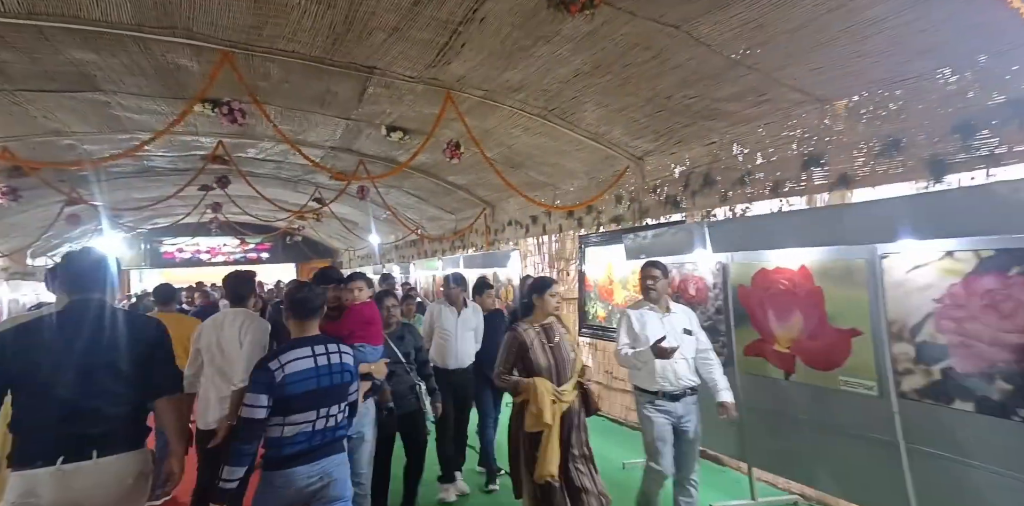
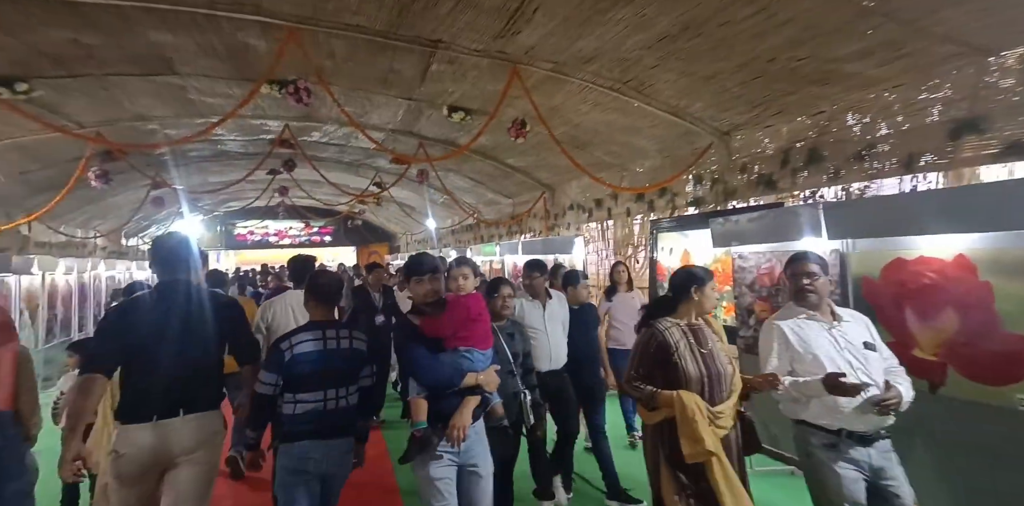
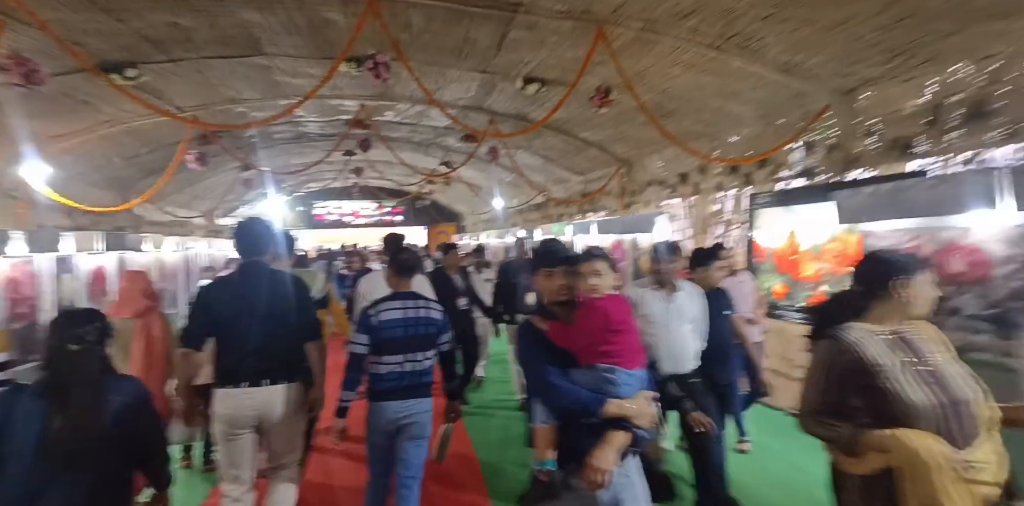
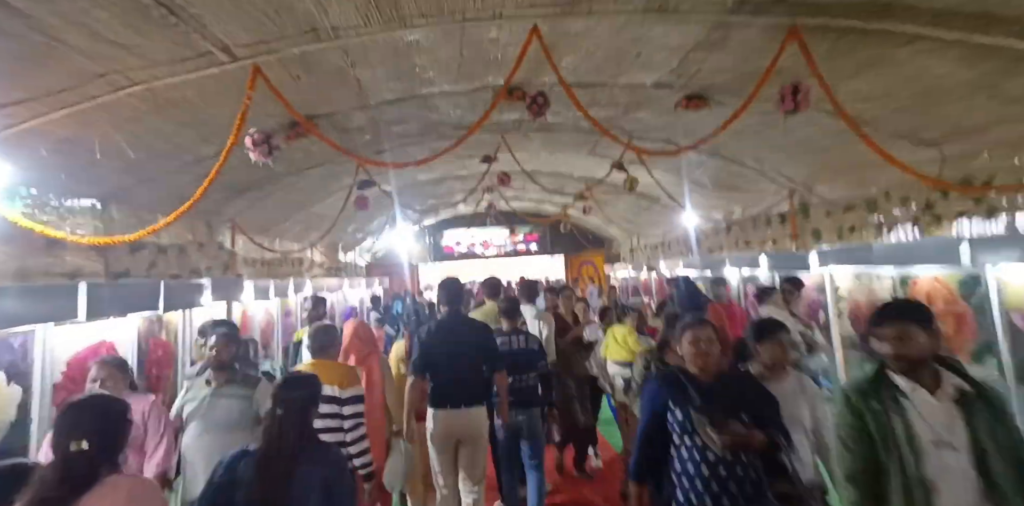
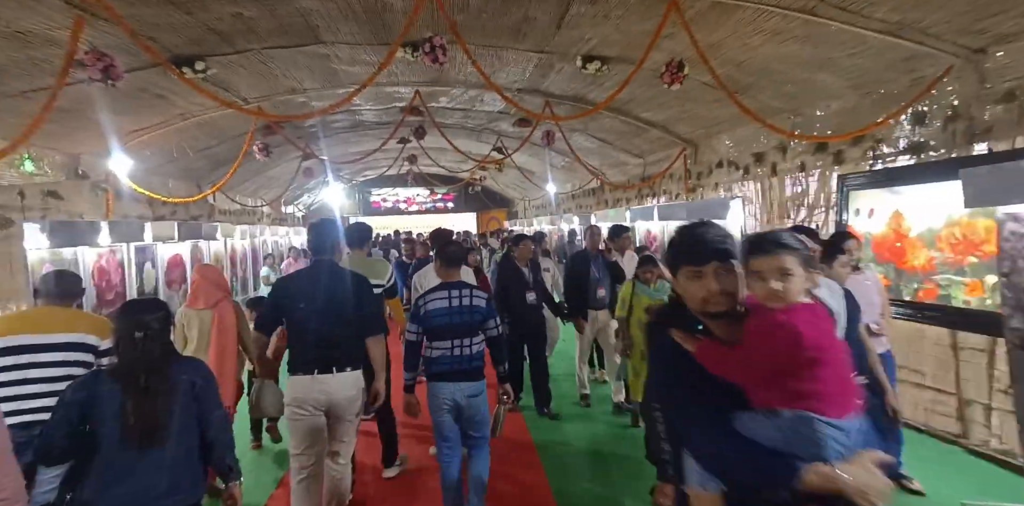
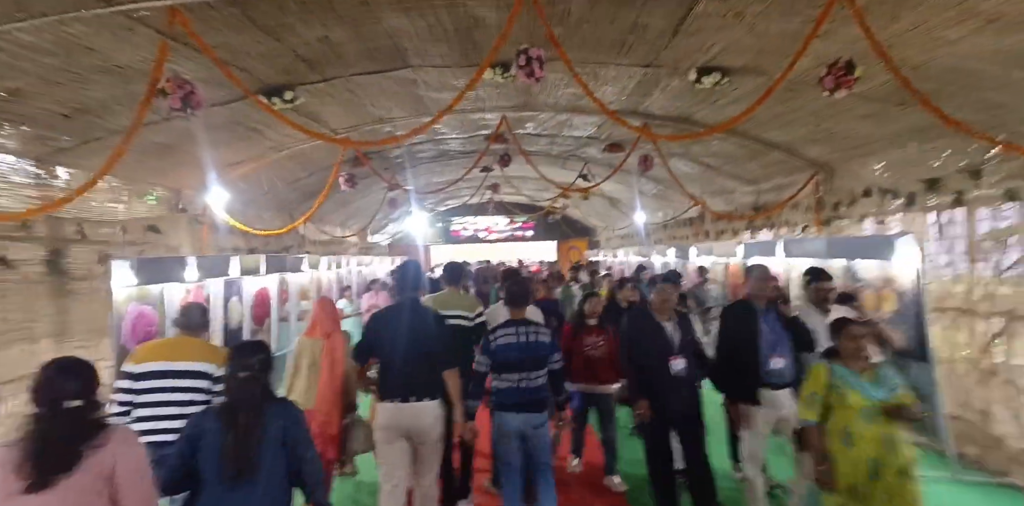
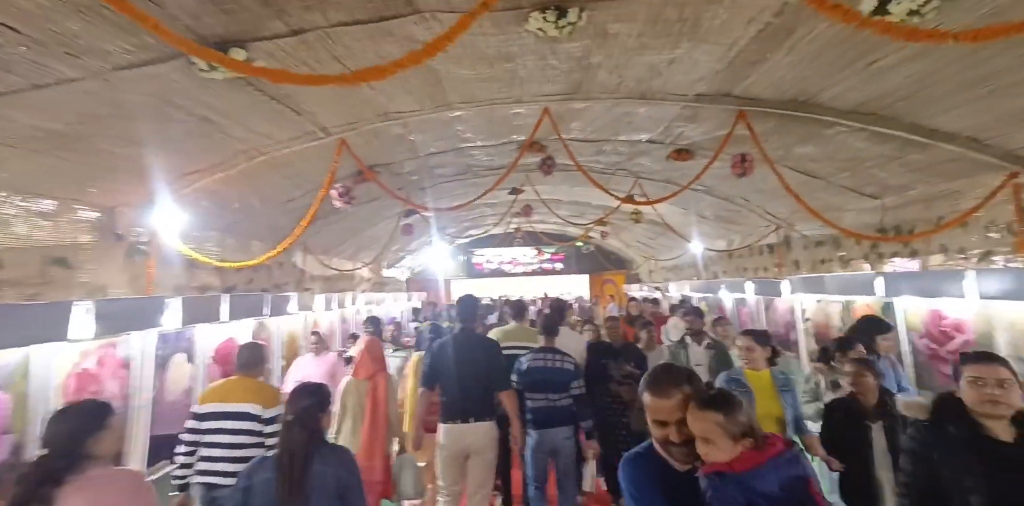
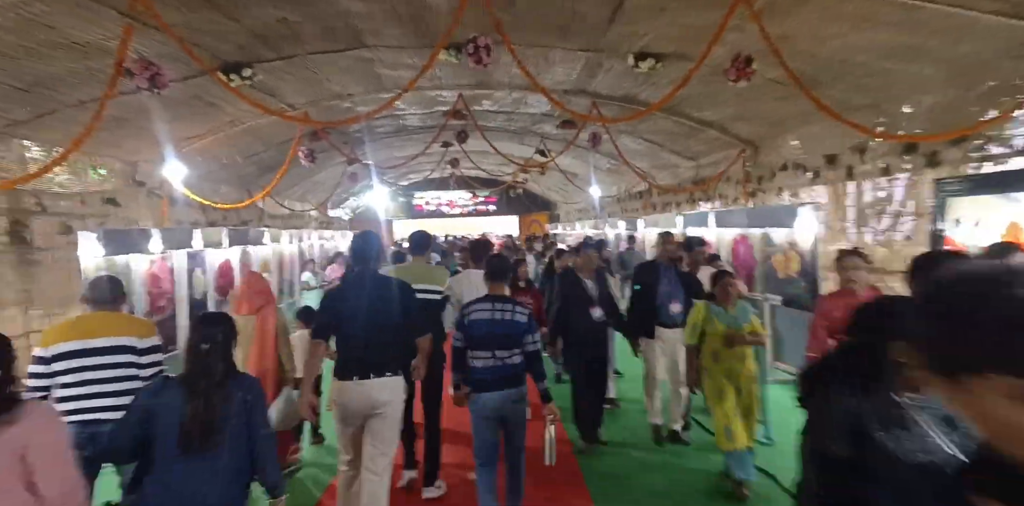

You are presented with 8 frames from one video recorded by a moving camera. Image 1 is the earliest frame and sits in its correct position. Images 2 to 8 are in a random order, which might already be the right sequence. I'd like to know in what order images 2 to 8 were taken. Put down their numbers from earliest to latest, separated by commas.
2, 3, 5, 8, 6, 7, 4
